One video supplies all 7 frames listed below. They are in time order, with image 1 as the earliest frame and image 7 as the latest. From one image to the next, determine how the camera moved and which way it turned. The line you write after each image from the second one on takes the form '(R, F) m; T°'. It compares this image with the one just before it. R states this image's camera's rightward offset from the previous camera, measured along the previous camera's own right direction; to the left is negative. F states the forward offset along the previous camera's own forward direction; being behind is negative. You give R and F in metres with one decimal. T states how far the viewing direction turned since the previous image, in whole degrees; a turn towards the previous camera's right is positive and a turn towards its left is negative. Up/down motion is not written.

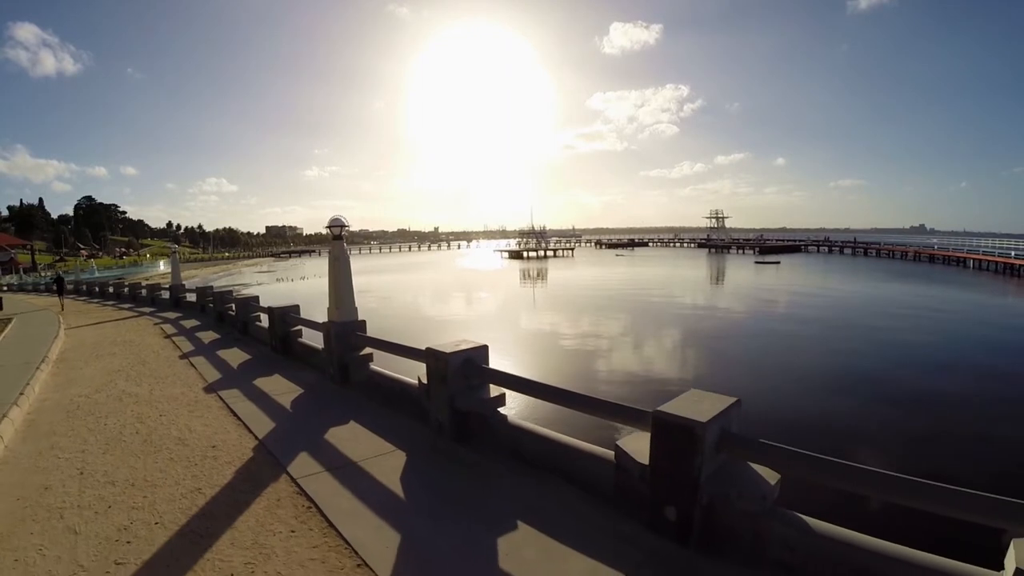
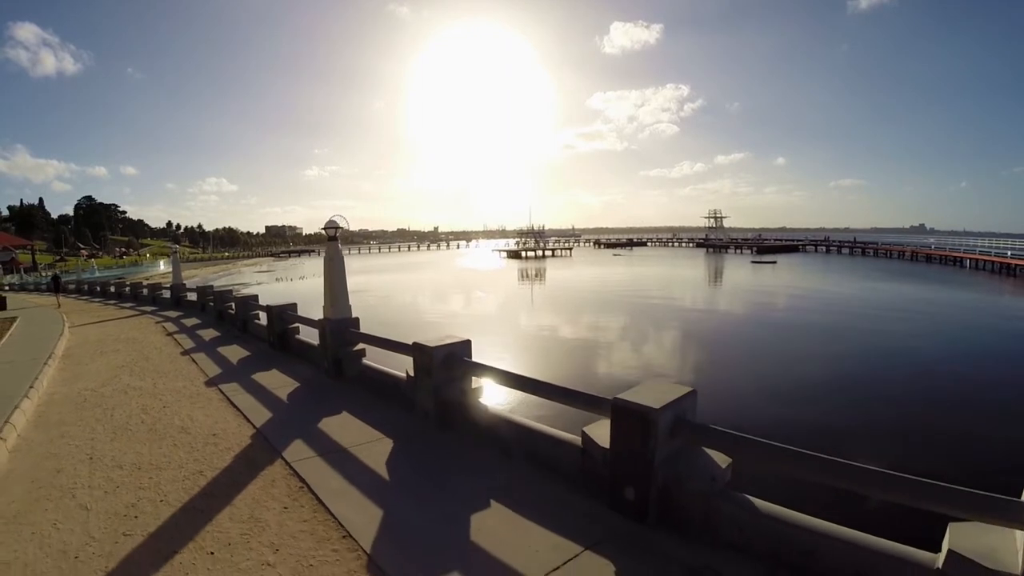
(-1.4, +1.3) m; 0°
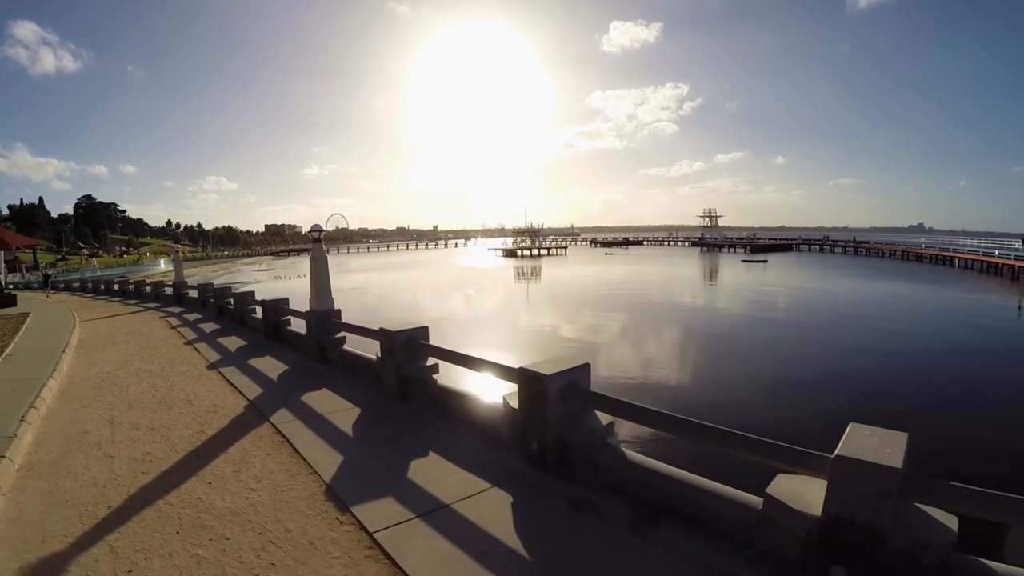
(+0.6, -0.9) m; 0°
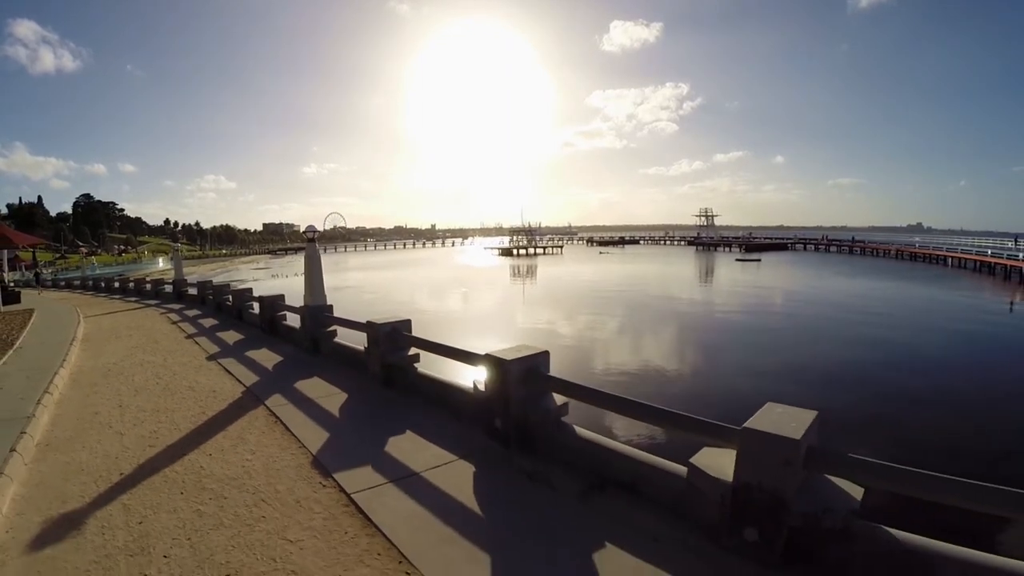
(+0.3, -0.5) m; 0°
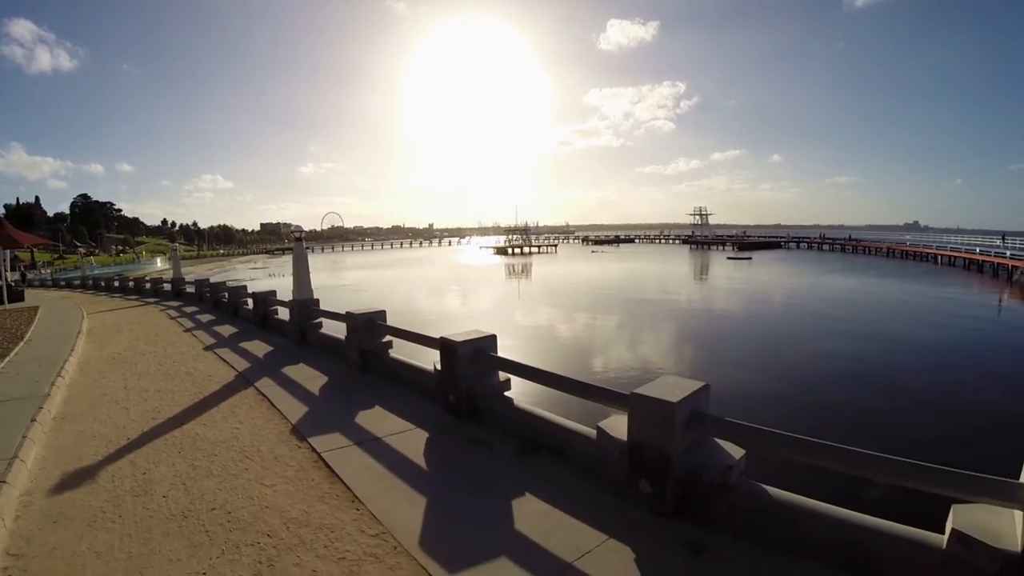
(+0.5, -0.7) m; 0°
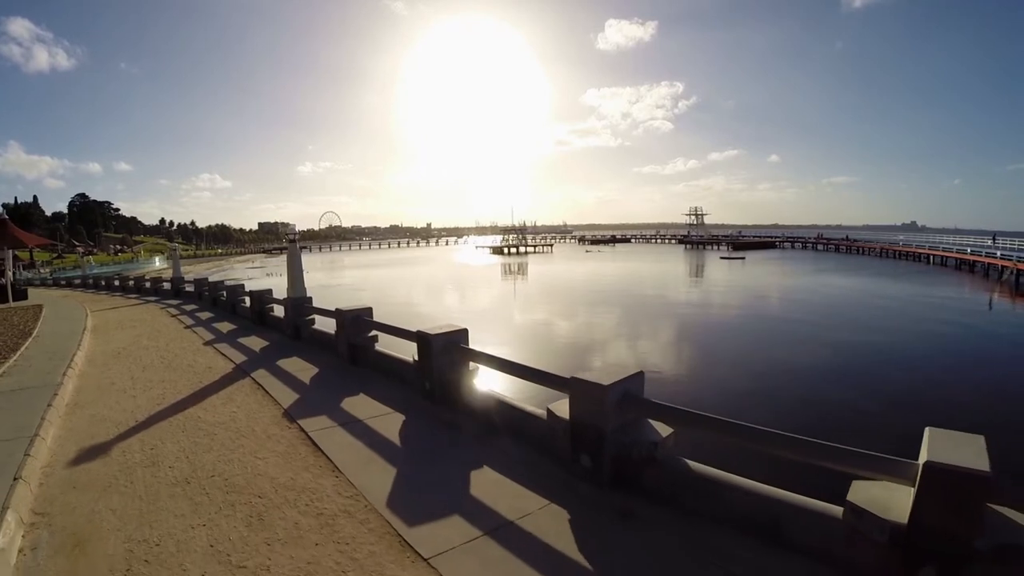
(+0.3, -0.5) m; 0°
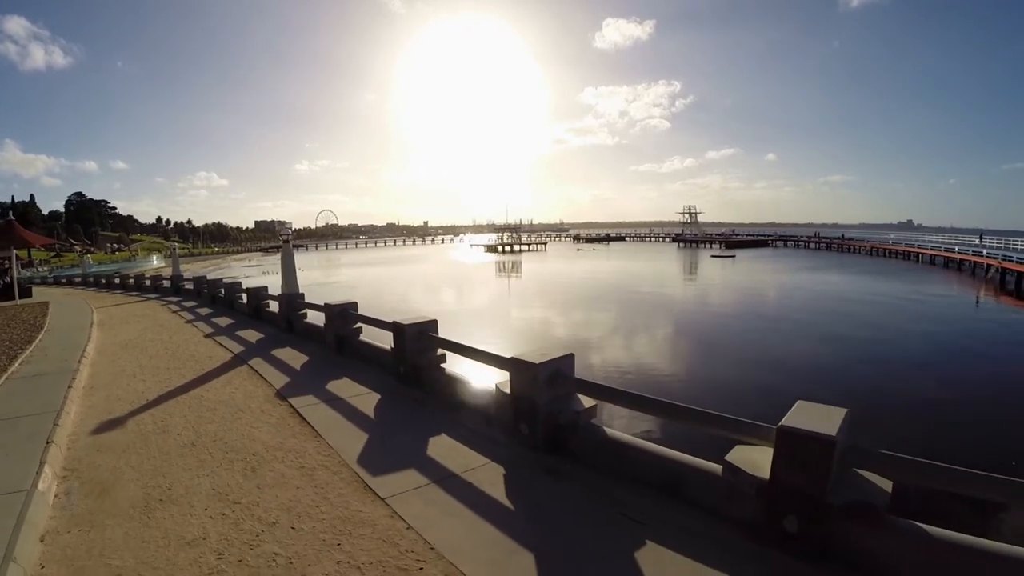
(+0.4, -0.8) m; 0°
